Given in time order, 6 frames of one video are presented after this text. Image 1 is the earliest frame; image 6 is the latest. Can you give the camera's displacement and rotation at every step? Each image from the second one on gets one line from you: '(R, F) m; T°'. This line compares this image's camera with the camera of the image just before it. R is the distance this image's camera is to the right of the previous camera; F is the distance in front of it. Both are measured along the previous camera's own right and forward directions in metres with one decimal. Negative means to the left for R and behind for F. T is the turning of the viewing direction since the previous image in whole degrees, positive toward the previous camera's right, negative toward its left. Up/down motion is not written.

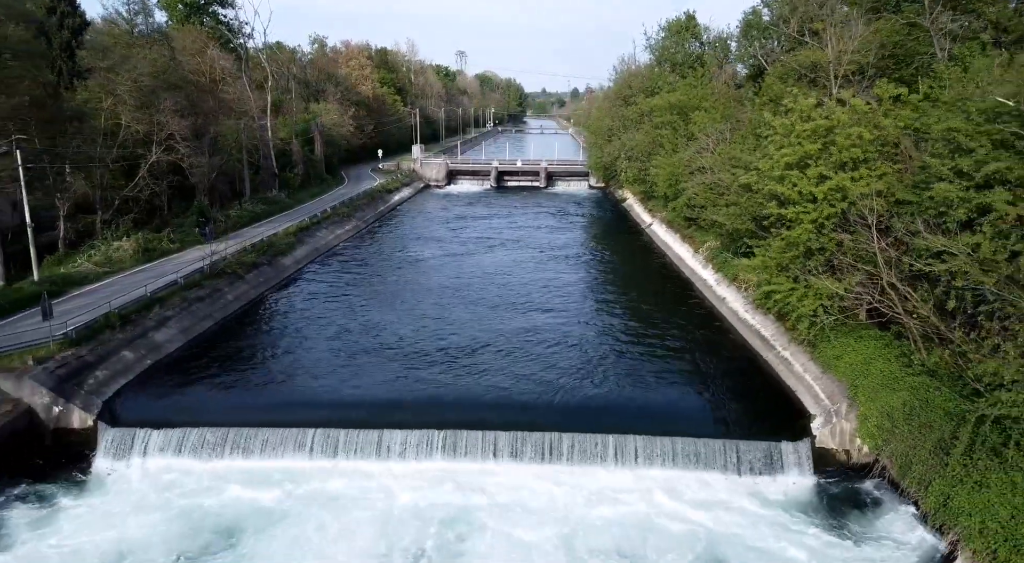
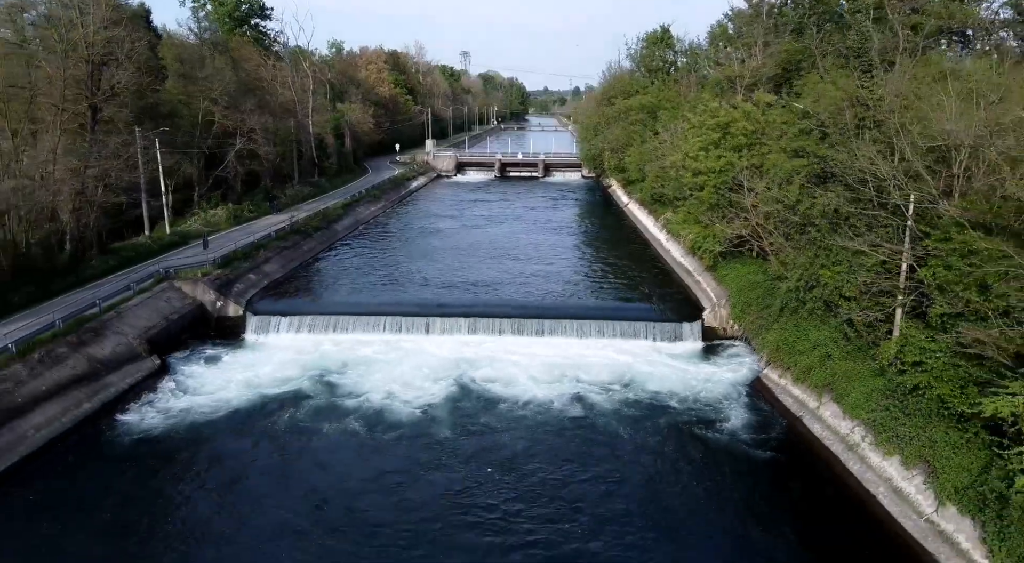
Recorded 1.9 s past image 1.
(+0.1, -9.3) m; 0°
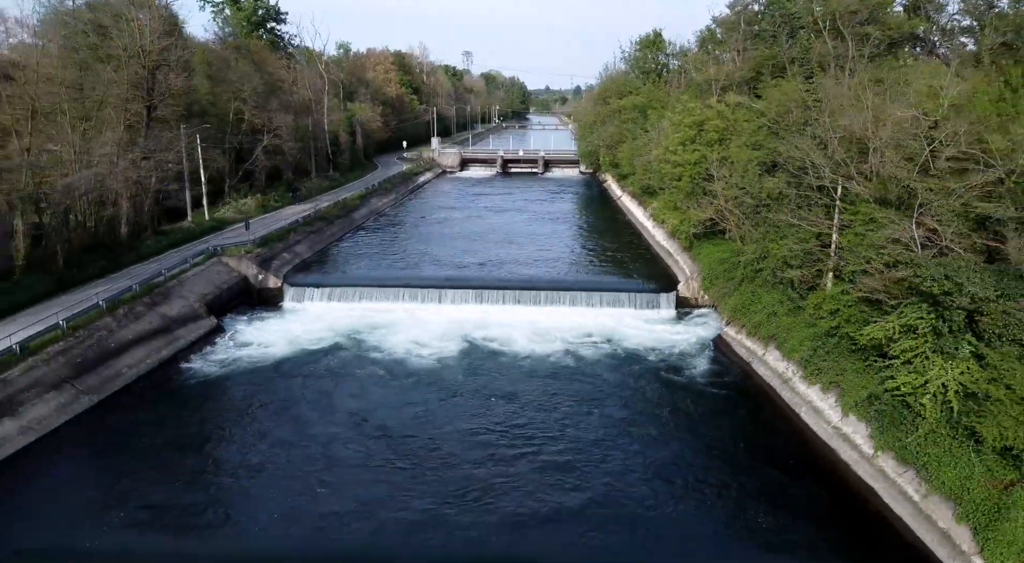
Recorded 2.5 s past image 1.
(0.0, -4.2) m; 0°
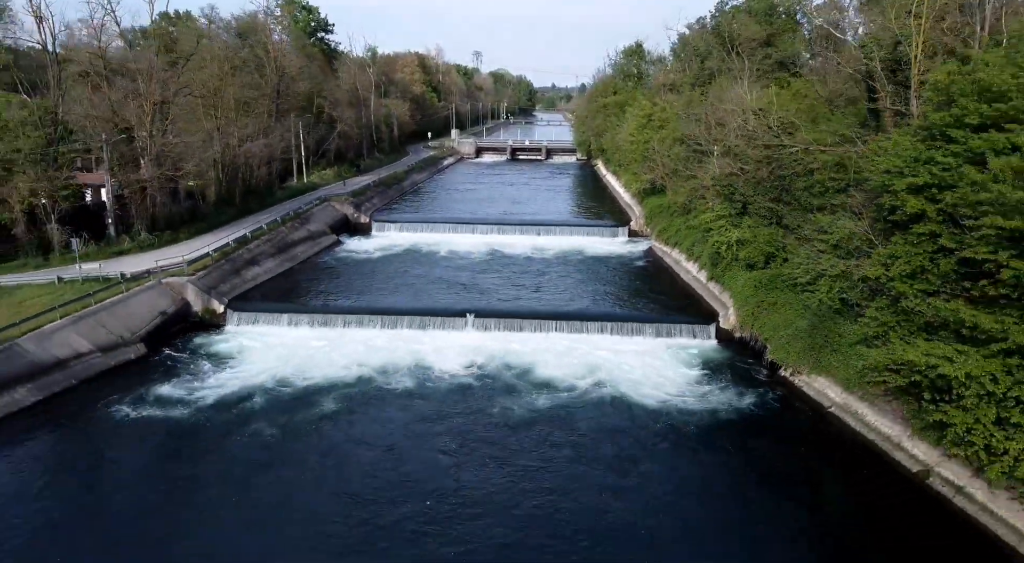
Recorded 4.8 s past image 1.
(-0.1, -16.0) m; 0°
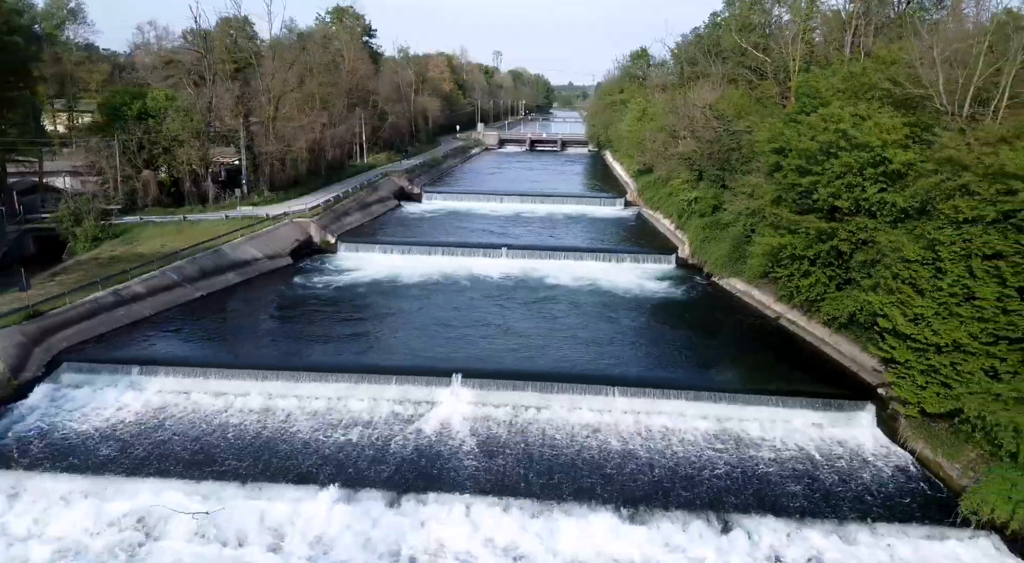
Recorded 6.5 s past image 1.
(-0.4, -12.8) m; -1°
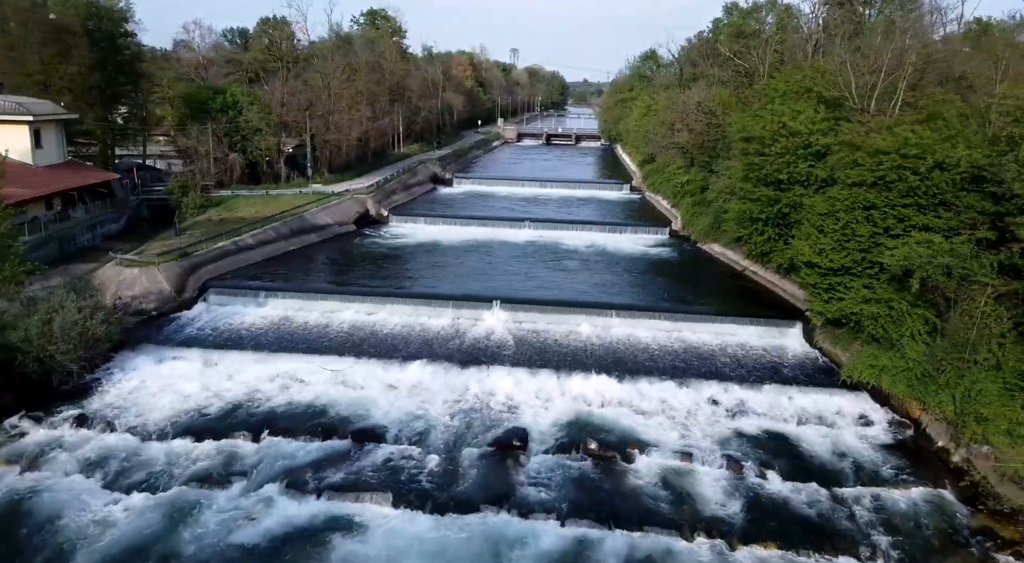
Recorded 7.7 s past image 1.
(-0.6, -8.8) m; -1°
